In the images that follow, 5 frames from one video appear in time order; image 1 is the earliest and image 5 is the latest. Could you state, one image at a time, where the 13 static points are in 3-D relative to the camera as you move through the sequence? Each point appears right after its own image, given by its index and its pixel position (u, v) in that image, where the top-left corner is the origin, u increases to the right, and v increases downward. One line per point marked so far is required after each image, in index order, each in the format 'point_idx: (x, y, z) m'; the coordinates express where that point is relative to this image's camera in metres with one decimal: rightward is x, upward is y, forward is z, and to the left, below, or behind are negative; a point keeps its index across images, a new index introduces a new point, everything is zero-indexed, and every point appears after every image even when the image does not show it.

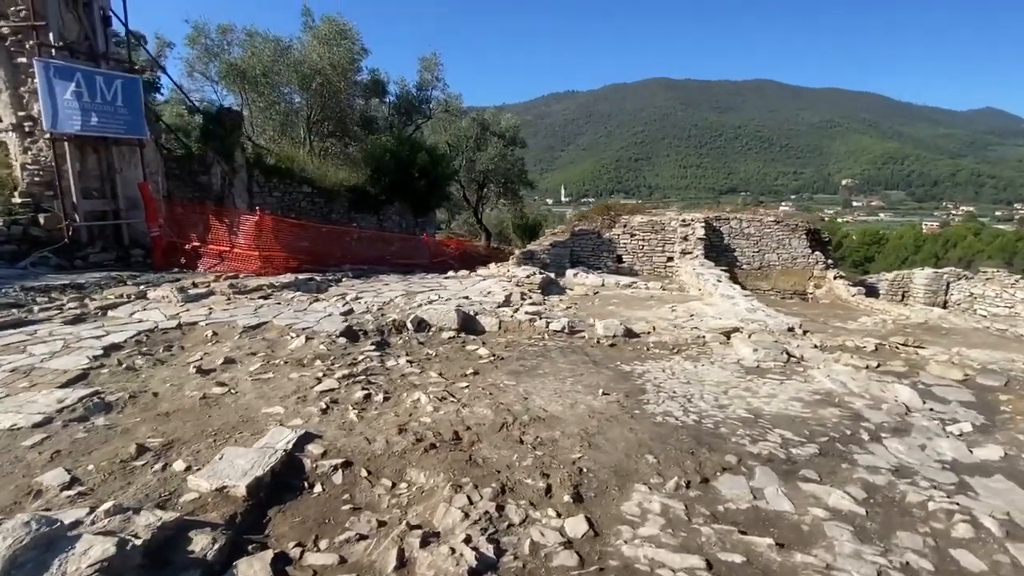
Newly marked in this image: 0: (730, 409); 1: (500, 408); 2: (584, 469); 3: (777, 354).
0: (+2.1, -1.2, +4.9) m
1: (-0.1, -1.1, +4.6) m
2: (+0.5, -1.4, +3.8) m
3: (+3.3, -0.8, +6.3) m
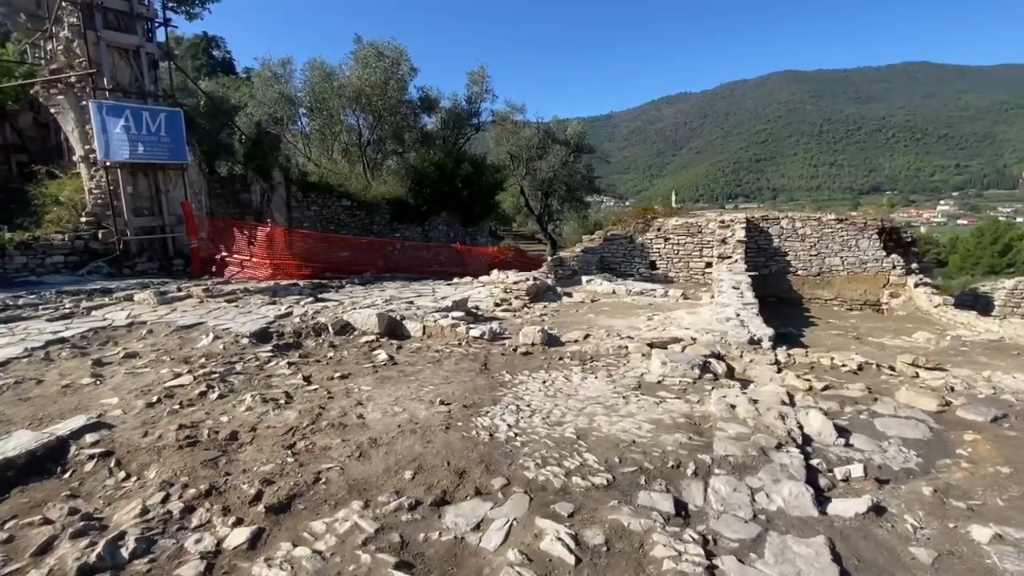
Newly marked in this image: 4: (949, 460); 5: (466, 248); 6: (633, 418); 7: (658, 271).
0: (+0.4, -1.2, +4.3) m
1: (-1.8, -1.1, +4.5) m
2: (-1.4, -1.4, +3.5) m
3: (+1.9, -0.9, +5.4) m
4: (+3.4, -1.3, +3.9) m
5: (-1.2, +1.2, +15.4) m
6: (+1.1, -1.1, +4.3) m
7: (+4.3, +0.5, +14.7) m
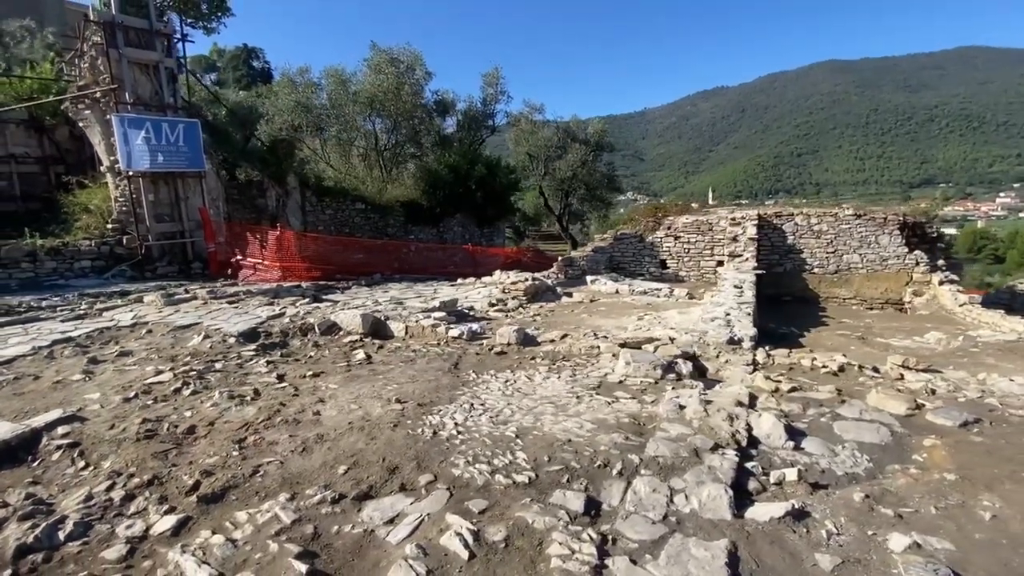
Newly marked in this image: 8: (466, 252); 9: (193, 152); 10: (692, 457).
0: (-0.1, -1.2, +4.3) m
1: (-2.3, -1.1, +4.7) m
2: (-1.9, -1.4, +3.7) m
3: (+1.5, -0.9, +5.3) m
4: (+2.9, -1.3, +3.7) m
5: (-0.9, +1.2, +15.5) m
6: (+0.6, -1.1, +4.3) m
7: (+4.6, +0.5, +14.5) m
8: (-1.5, +1.1, +15.2) m
9: (-7.9, +3.4, +12.3) m
10: (+1.3, -1.2, +3.6) m
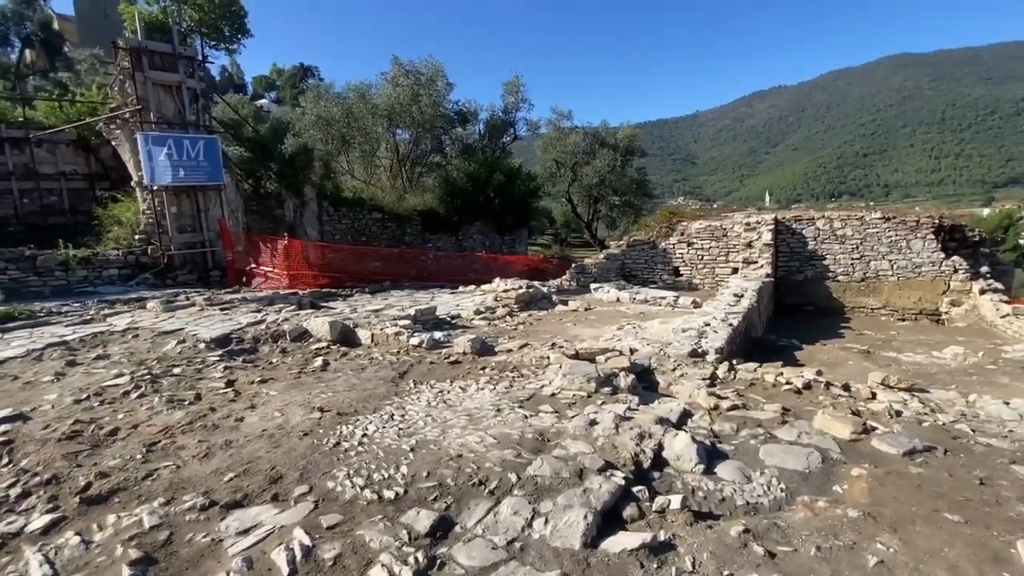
0: (-0.9, -1.3, +4.2) m
1: (-3.1, -1.2, +4.8) m
2: (-2.8, -1.4, +3.8) m
3: (+0.8, -1.0, +5.0) m
4: (+2.0, -1.4, +3.3) m
5: (-0.6, +1.0, +15.5) m
6: (-0.2, -1.2, +4.2) m
7: (+4.7, +0.3, +13.9) m
8: (-1.2, +0.9, +15.3) m
9: (-7.9, +3.2, +13.0) m
10: (+0.4, -1.3, +3.4) m
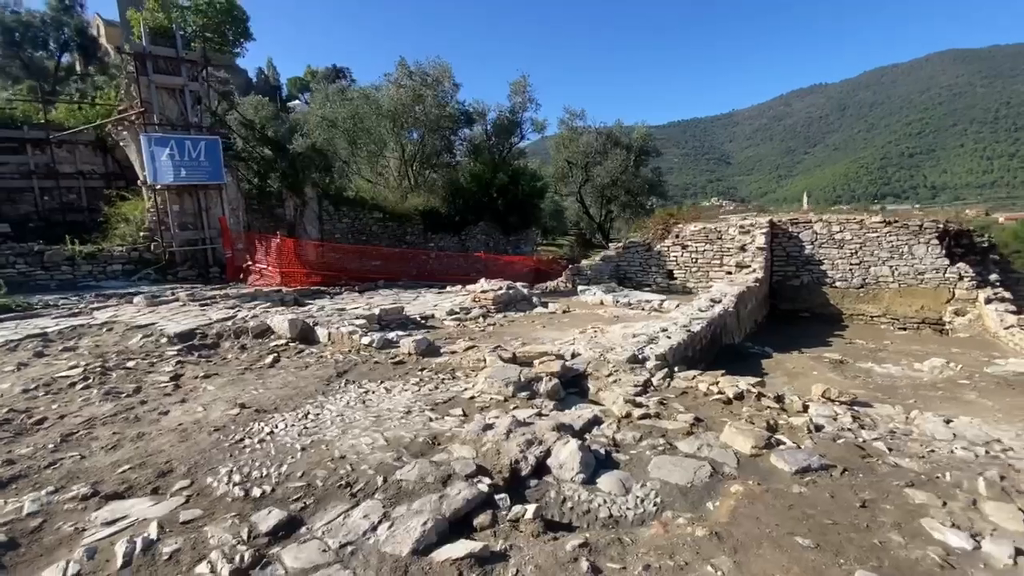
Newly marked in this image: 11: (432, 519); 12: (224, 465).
0: (-1.7, -1.3, +4.2) m
1: (-3.9, -1.2, +5.0) m
2: (-3.7, -1.4, +3.9) m
3: (-0.1, -1.0, +5.0) m
4: (+1.1, -1.5, +3.2) m
5: (-0.8, +0.9, +15.5) m
6: (-1.1, -1.2, +4.2) m
7: (+4.5, +0.2, +13.6) m
8: (-1.4, +0.9, +15.3) m
9: (-8.1, +3.3, +13.5) m
10: (-0.5, -1.3, +3.4) m
11: (-0.5, -1.4, +3.0) m
12: (-2.2, -1.4, +3.8) m
